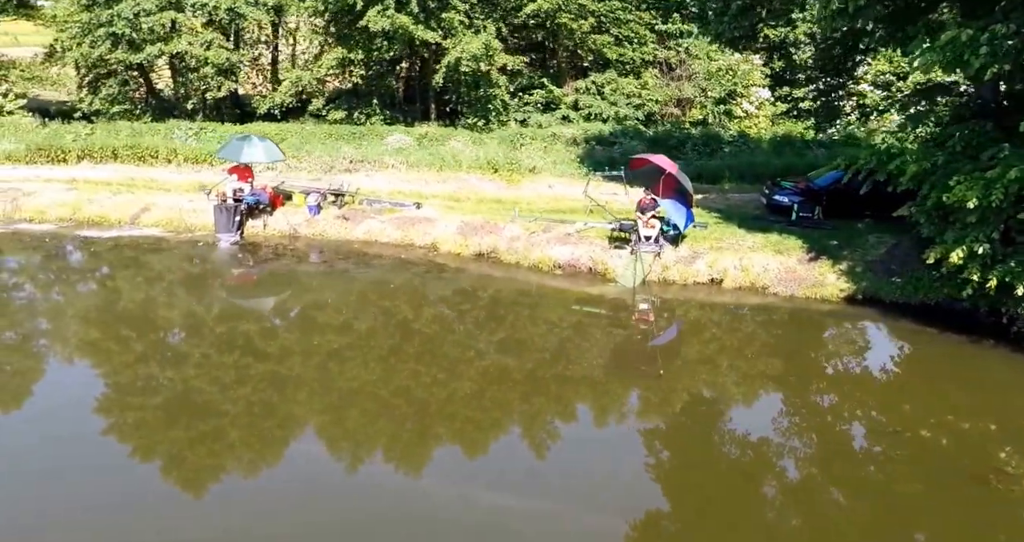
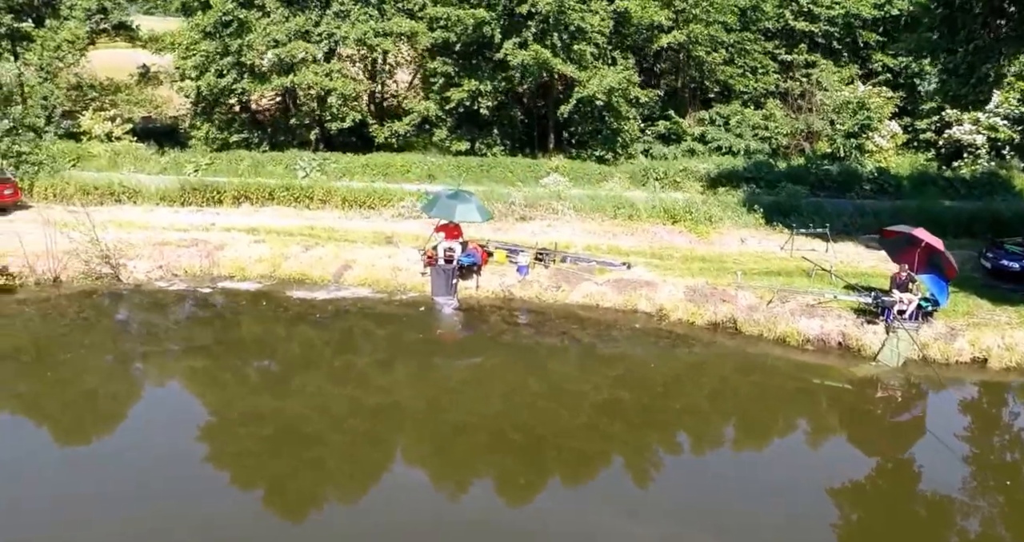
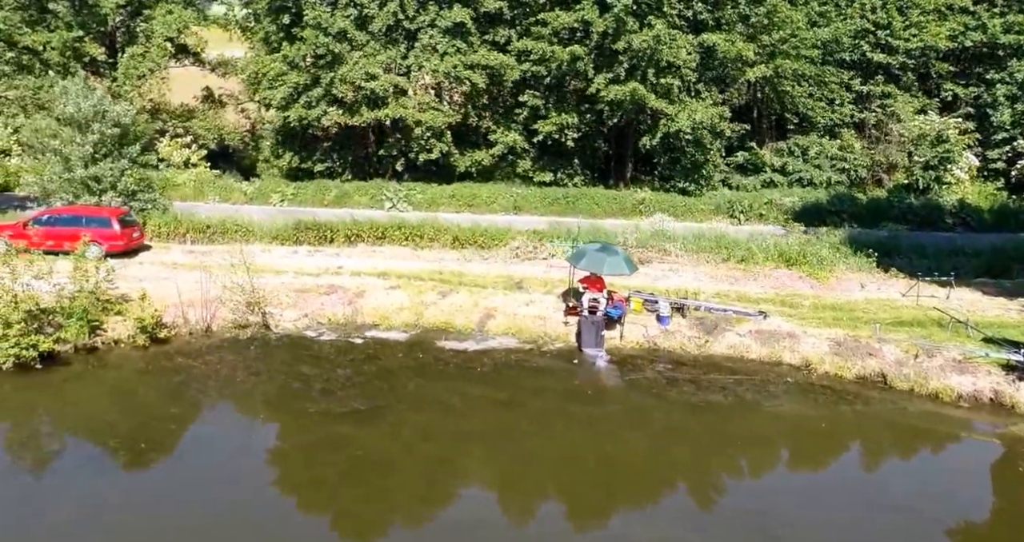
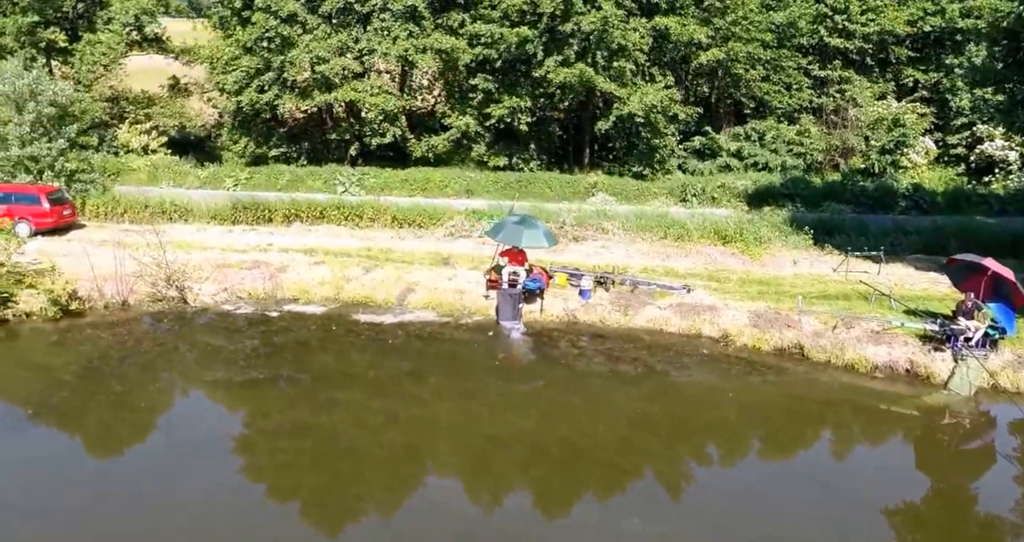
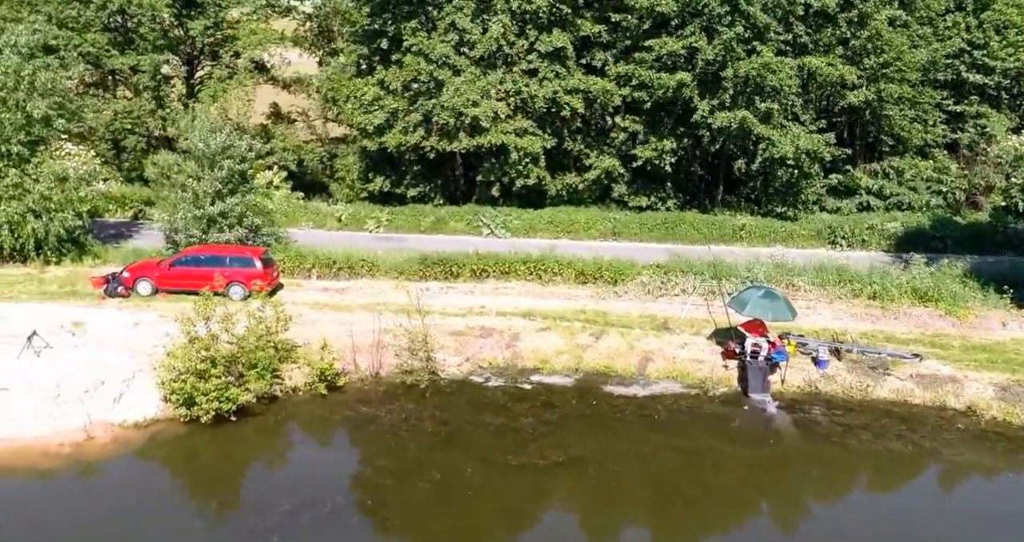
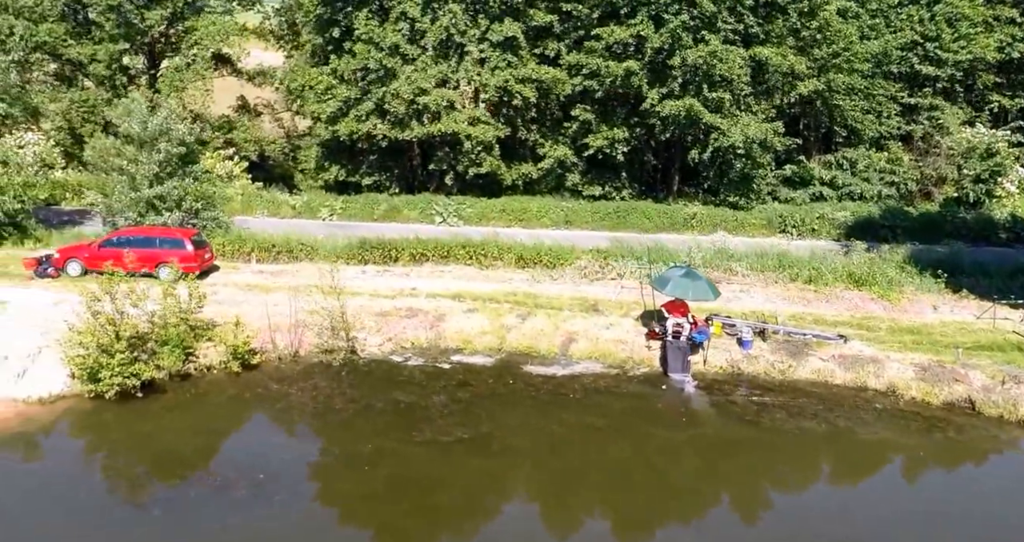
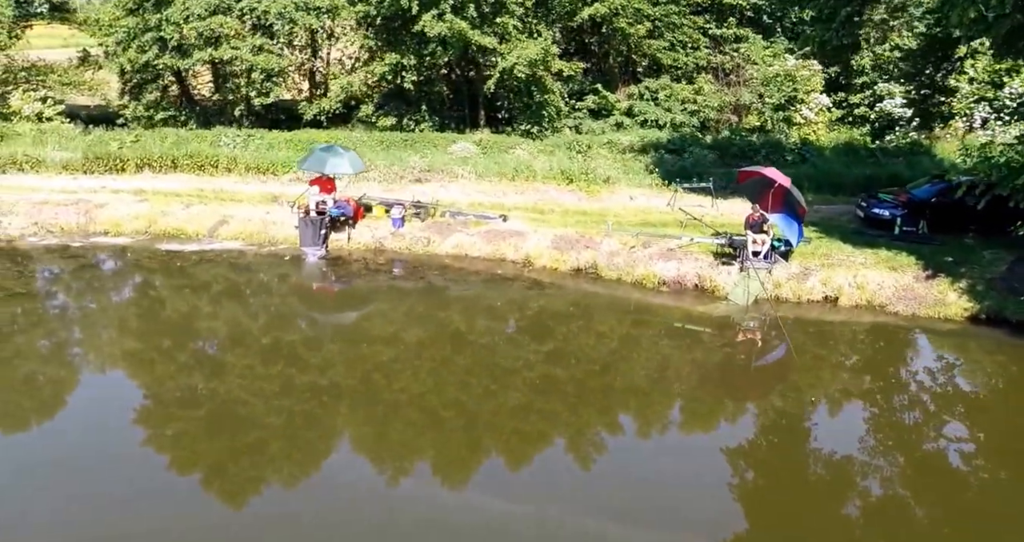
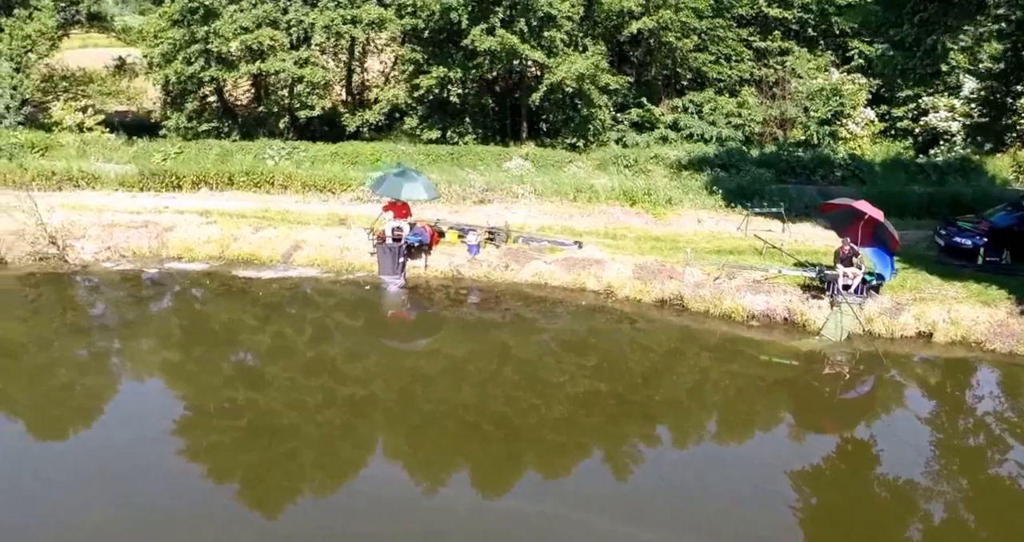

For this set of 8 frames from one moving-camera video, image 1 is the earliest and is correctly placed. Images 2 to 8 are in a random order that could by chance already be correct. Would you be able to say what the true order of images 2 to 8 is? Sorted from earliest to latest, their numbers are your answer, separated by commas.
7, 8, 2, 4, 3, 6, 5
